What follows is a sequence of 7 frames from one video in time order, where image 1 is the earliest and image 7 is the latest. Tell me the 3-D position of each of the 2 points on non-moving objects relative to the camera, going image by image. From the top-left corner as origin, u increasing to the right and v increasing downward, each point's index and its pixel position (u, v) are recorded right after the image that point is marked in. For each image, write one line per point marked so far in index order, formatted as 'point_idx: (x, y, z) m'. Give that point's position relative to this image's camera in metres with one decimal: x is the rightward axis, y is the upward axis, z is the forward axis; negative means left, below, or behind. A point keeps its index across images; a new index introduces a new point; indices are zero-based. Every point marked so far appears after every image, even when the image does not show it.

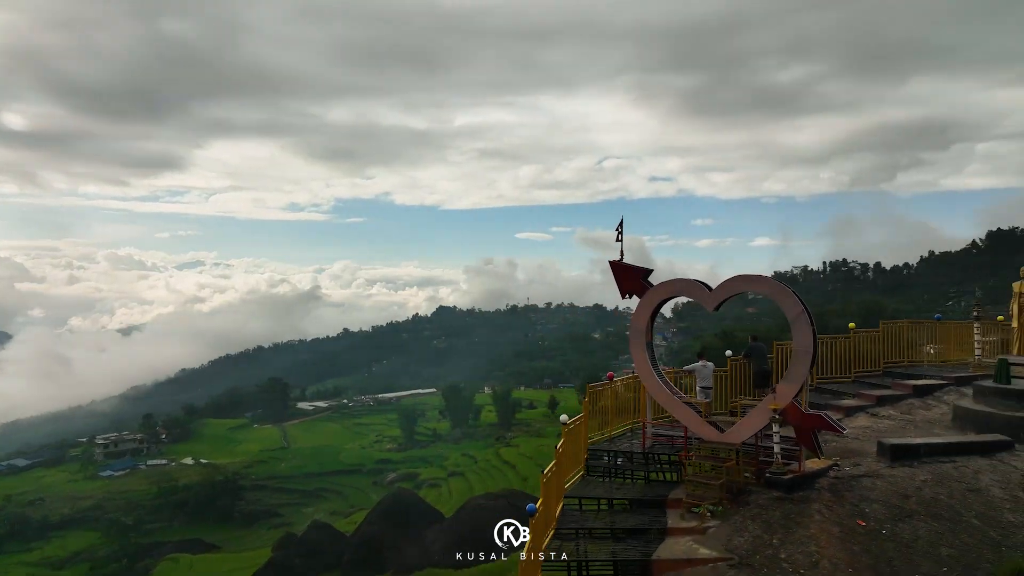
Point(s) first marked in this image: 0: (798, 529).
0: (+2.5, -2.1, +6.1) m
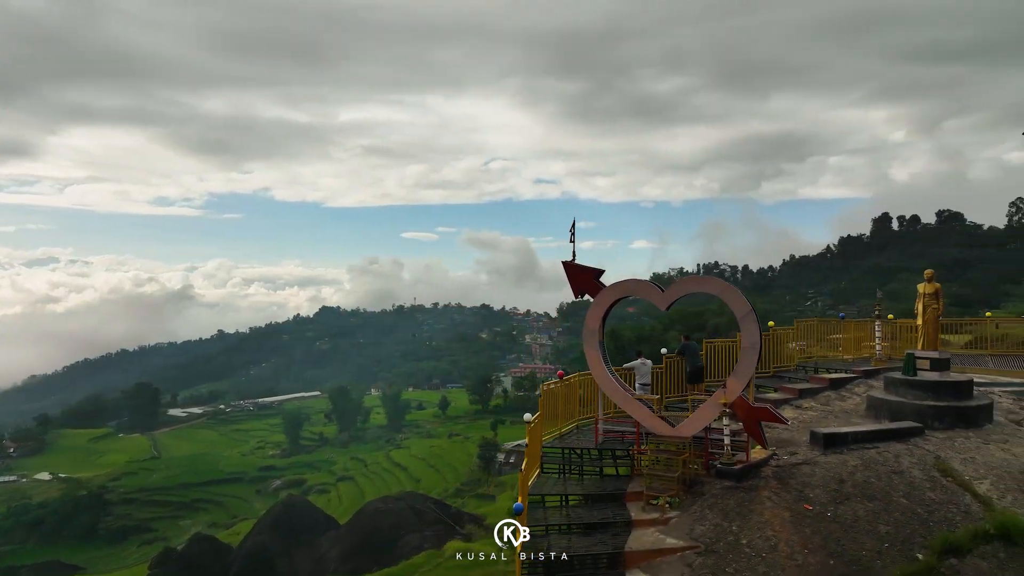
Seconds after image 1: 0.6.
0: (+2.2, -2.1, +6.5) m
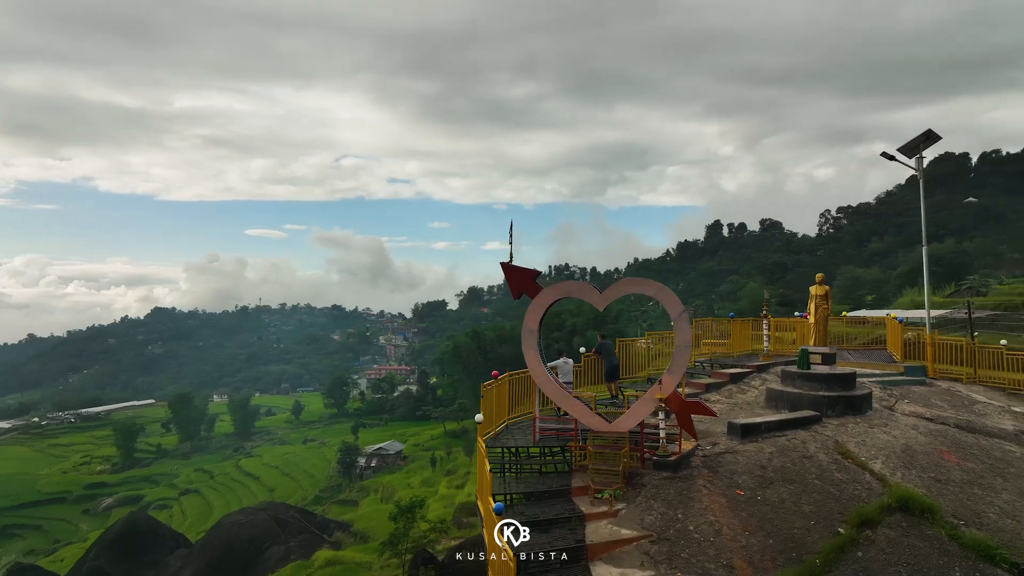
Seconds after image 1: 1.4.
0: (+1.8, -2.1, +6.9) m
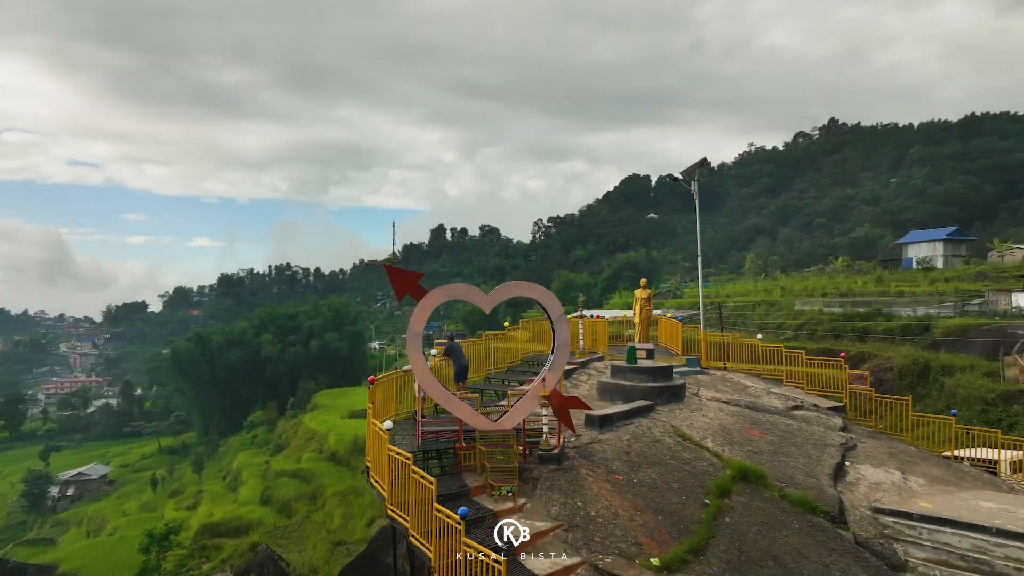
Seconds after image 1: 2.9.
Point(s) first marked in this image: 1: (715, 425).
0: (+0.8, -2.2, +7.5) m
1: (+2.8, -1.9, +9.8) m
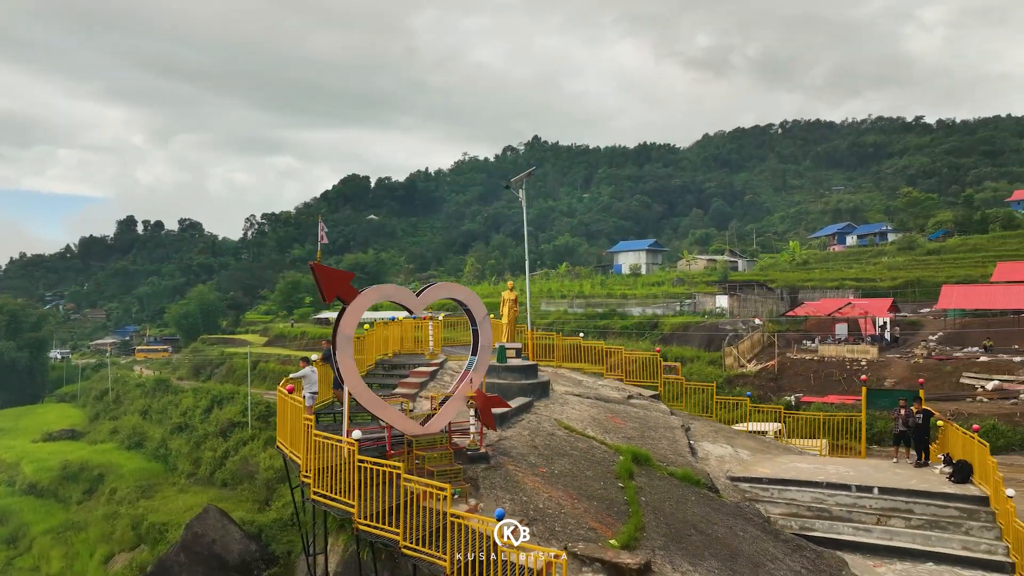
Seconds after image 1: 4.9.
0: (+0.1, -2.2, +7.8) m
1: (+1.1, -1.9, +10.7) m
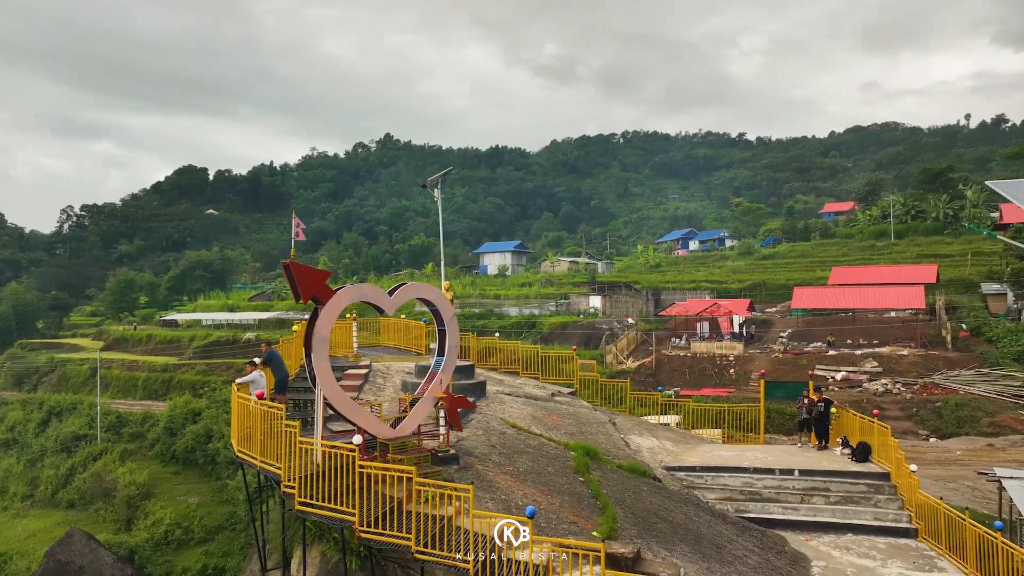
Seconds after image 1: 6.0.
0: (-0.2, -2.2, +7.8) m
1: (+0.2, -1.9, +10.8) m
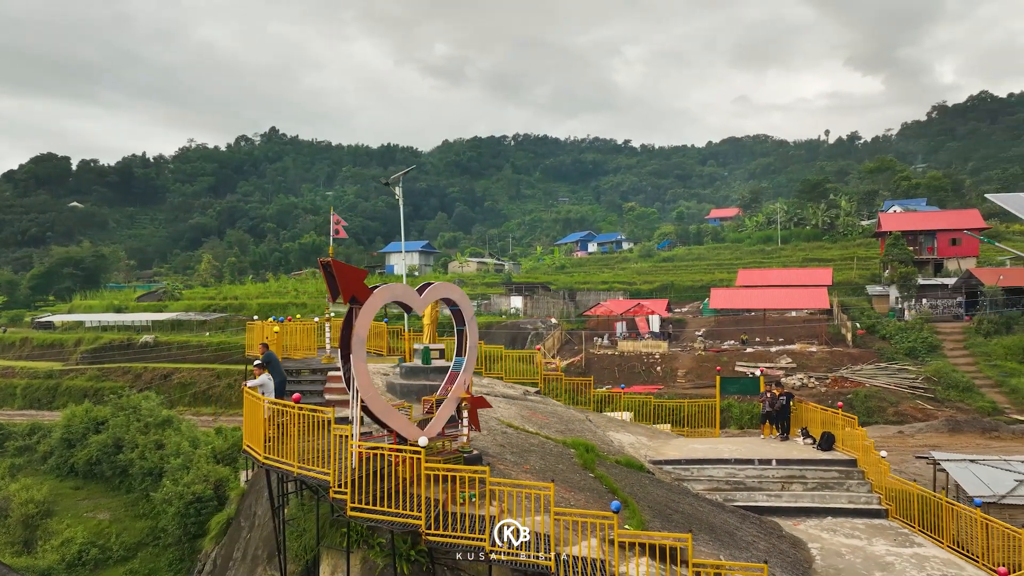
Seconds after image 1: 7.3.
0: (+0.1, -2.2, +7.8) m
1: (0.0, -1.9, +10.9) m
